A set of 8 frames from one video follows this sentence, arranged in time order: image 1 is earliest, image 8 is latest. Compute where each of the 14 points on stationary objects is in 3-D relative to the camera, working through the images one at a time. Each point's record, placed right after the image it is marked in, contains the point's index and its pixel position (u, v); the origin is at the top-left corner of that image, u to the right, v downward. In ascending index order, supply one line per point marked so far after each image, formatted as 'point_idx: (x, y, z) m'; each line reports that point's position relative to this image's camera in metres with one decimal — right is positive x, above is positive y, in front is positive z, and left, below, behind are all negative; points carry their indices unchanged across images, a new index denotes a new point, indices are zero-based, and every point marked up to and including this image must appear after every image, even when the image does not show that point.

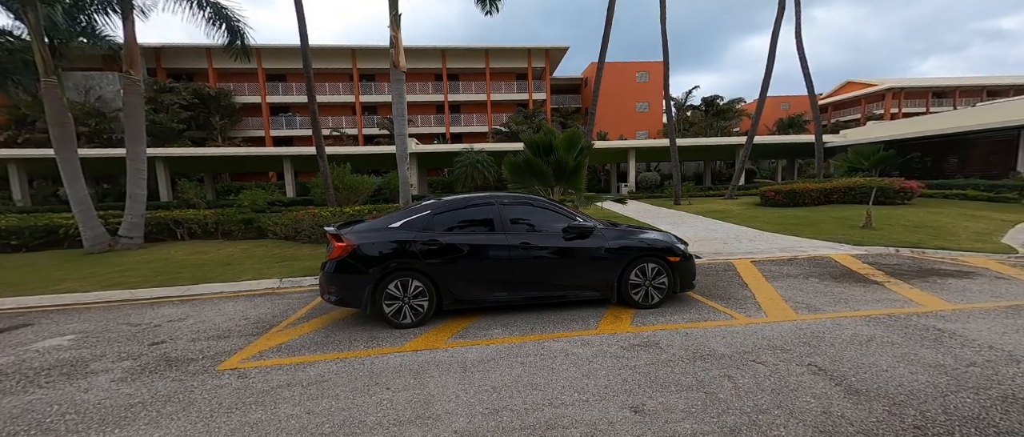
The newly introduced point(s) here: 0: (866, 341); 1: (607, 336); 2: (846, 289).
0: (+3.0, -1.0, +3.2) m
1: (+0.9, -1.1, +3.4) m
2: (+4.2, -0.9, +4.6) m
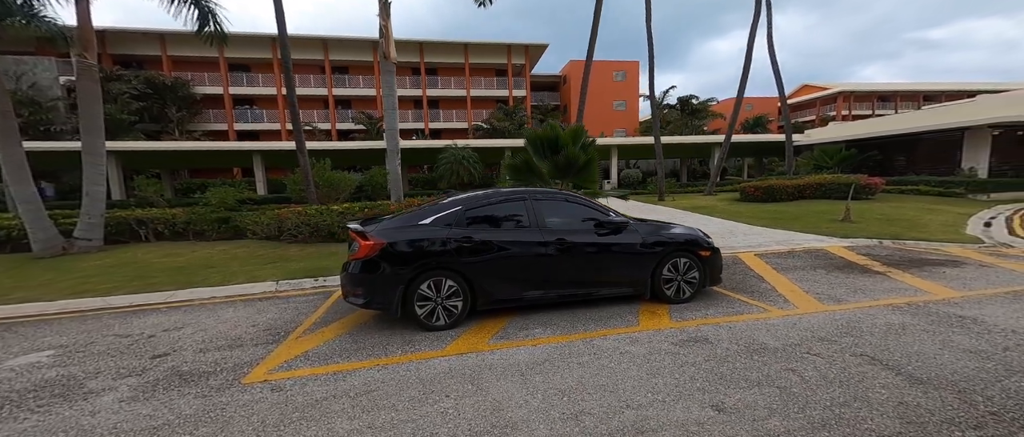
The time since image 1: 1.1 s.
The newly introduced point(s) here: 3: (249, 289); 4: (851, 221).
0: (+3.4, -1.0, +3.3) m
1: (+1.3, -1.0, +3.3) m
2: (+4.5, -0.8, +4.8) m
3: (-3.8, -1.0, +5.4) m
4: (+8.0, 0.0, +8.9) m
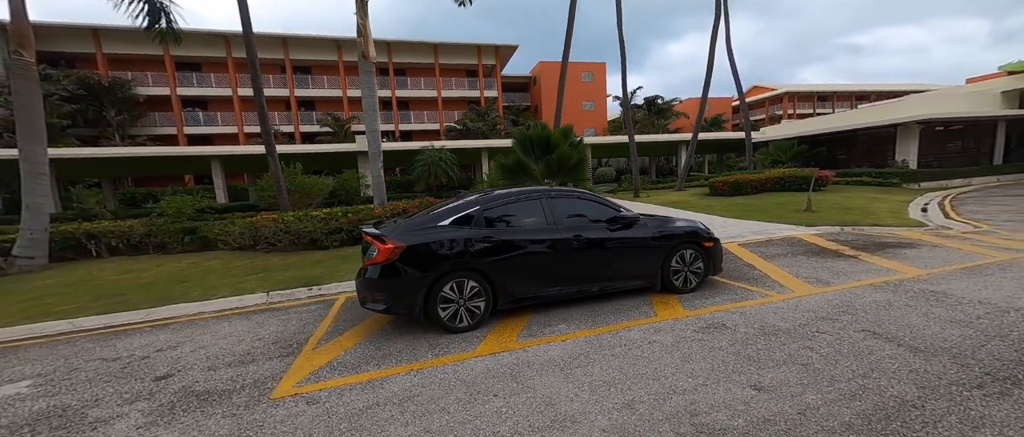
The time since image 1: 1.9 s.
0: (+3.7, -0.8, +3.6) m
1: (+1.5, -1.0, +3.5) m
2: (+4.5, -0.6, +5.3) m
3: (-3.7, -1.1, +5.1) m
4: (+7.7, +0.2, +9.6) m
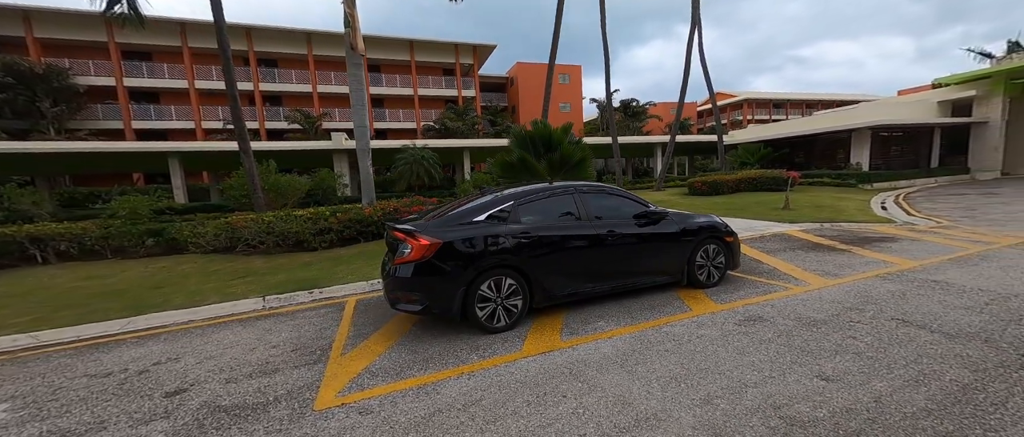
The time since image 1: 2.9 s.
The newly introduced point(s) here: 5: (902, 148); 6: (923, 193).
0: (+4.0, -0.8, +3.8) m
1: (+1.9, -0.9, +3.5) m
2: (+4.7, -0.6, +5.5) m
3: (-3.5, -1.1, +4.7) m
4: (+7.5, +0.3, +10.1) m
5: (+20.5, +3.8, +19.7) m
6: (+15.2, +1.0, +13.9) m
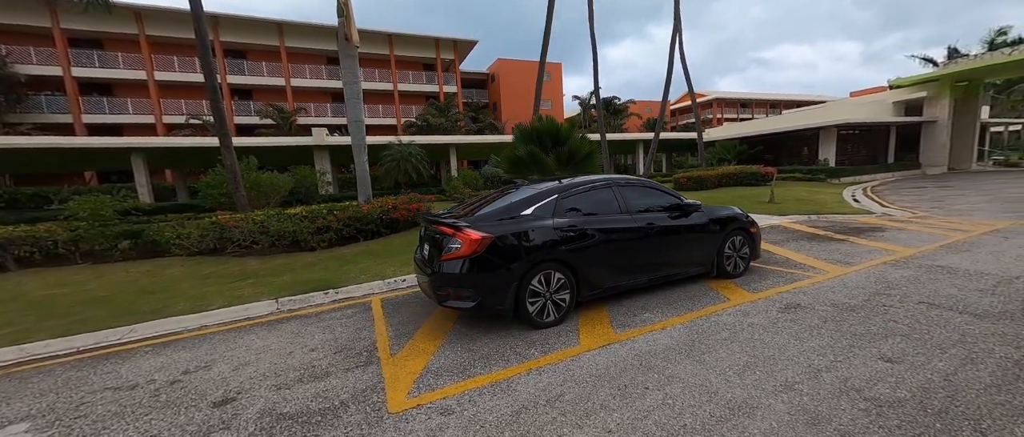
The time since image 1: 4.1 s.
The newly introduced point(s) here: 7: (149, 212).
0: (+4.4, -0.7, +4.1) m
1: (+2.3, -0.8, +3.6) m
2: (+5.0, -0.4, +5.8) m
3: (-3.1, -1.1, +4.4) m
4: (+7.4, +0.5, +10.6) m
5: (+19.7, +4.2, +21.1) m
6: (+14.9, +1.3, +14.9) m
7: (-13.1, +0.2, +13.4) m
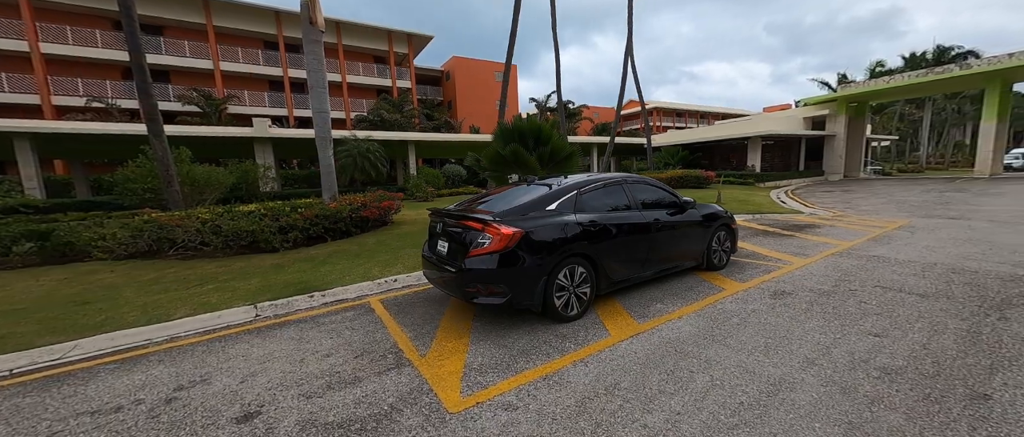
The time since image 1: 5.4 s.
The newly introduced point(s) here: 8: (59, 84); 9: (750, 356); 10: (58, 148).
0: (+4.5, -0.6, +4.8) m
1: (+2.5, -0.8, +4.0) m
2: (+4.8, -0.4, +6.6) m
3: (-3.0, -1.1, +3.9) m
4: (+6.5, +0.5, +11.7) m
5: (+17.0, +4.1, +23.9) m
6: (+13.2, +1.3, +17.0) m
7: (-14.2, +0.3, +11.3) m
8: (-22.9, +6.8, +19.0) m
9: (+1.7, -1.0, +2.7) m
10: (-17.2, +2.7, +14.1) m
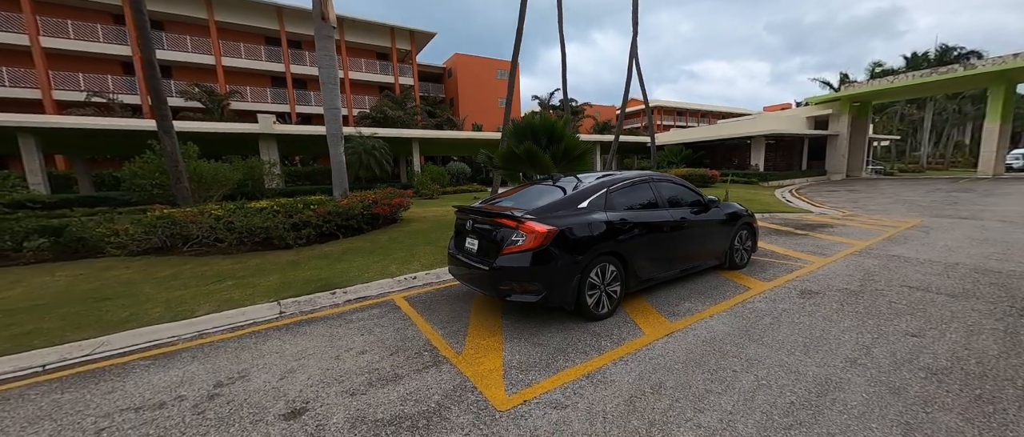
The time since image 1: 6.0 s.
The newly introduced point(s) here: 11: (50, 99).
0: (+4.7, -0.6, +4.8) m
1: (+2.7, -0.8, +4.0) m
2: (+5.1, -0.4, +6.6) m
3: (-2.7, -1.0, +3.9) m
4: (+6.7, +0.5, +11.7) m
5: (+17.2, +4.2, +24.0) m
6: (+13.4, +1.3, +17.0) m
7: (-14.0, +0.4, +11.2) m
8: (-22.7, +7.1, +18.9) m
9: (+2.0, -1.0, +2.7) m
10: (-17.0, +2.8, +14.0) m
11: (-22.9, +5.9, +18.5) m
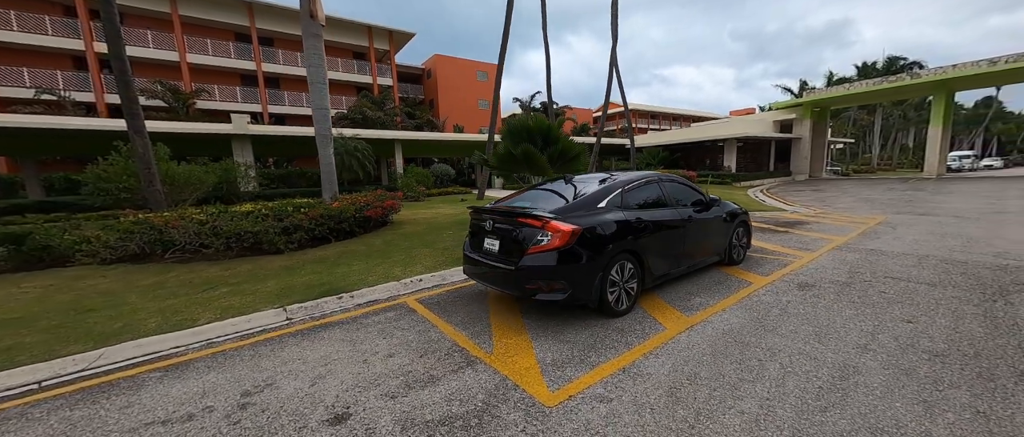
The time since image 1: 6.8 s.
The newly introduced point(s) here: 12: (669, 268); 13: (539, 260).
0: (+4.8, -0.6, +5.1) m
1: (+2.9, -0.7, +4.2) m
2: (+5.0, -0.3, +6.9) m
3: (-2.6, -1.0, +3.7) m
4: (+6.3, +0.5, +12.1) m
5: (+15.9, +4.3, +25.1) m
6: (+12.6, +1.4, +18.0) m
7: (-14.3, +0.2, +10.3) m
8: (-23.5, +6.7, +17.4) m
9: (+2.2, -1.0, +2.9) m
10: (-17.5, +2.6, +12.9) m
11: (-23.7, +5.6, +17.0) m
12: (+1.7, -0.5, +4.1) m
13: (+0.2, -0.3, +3.1) m
